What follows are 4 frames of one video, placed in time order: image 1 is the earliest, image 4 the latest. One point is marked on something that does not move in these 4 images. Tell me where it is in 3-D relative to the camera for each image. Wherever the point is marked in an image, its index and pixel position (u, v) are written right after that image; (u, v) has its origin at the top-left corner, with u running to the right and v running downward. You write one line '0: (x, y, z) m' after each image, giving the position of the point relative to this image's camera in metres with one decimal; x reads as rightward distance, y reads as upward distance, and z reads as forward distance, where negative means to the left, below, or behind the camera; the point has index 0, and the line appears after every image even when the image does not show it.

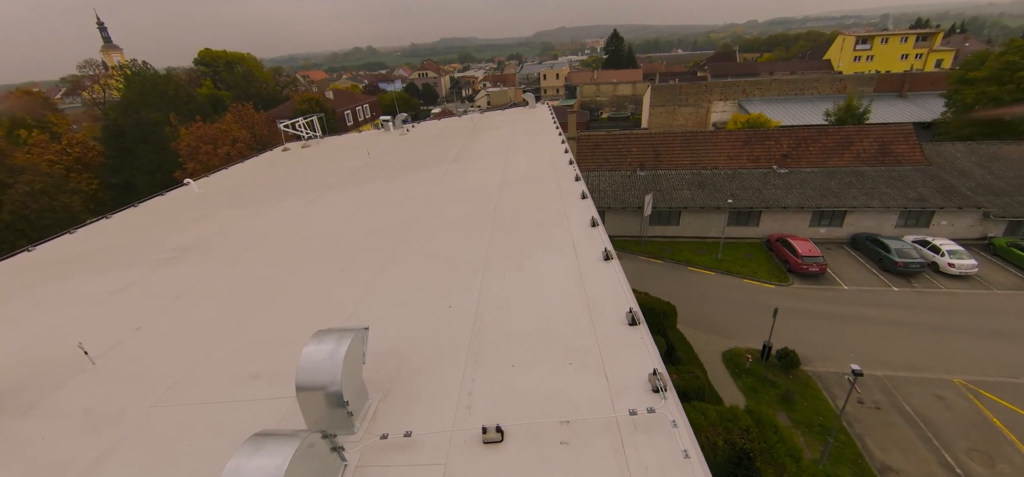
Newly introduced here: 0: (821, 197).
0: (+13.2, +1.8, +16.5) m
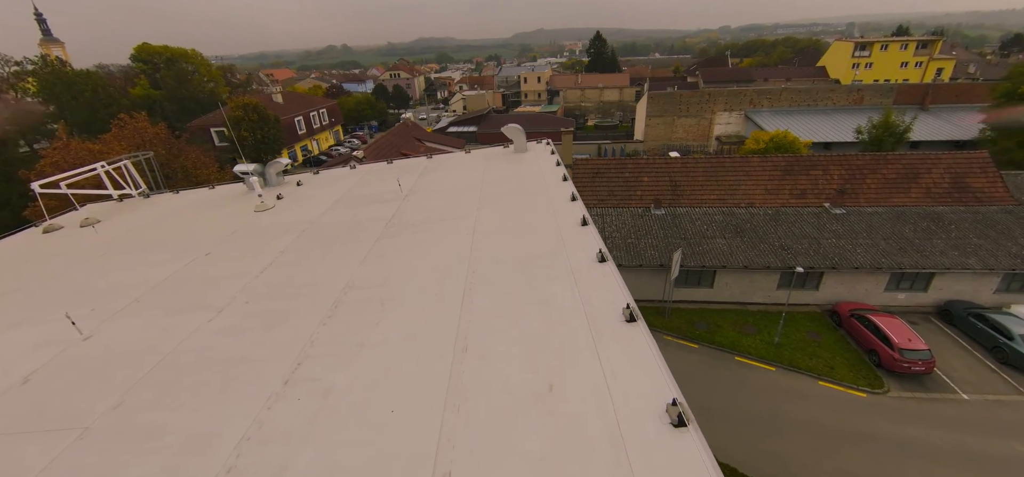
0: (+12.5, -0.4, +12.4) m
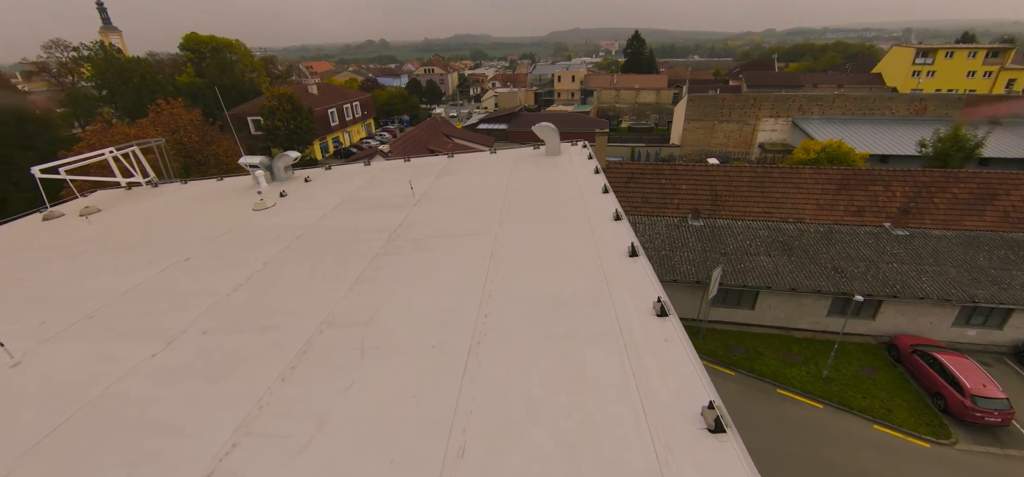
0: (+13.2, -1.3, +10.9) m
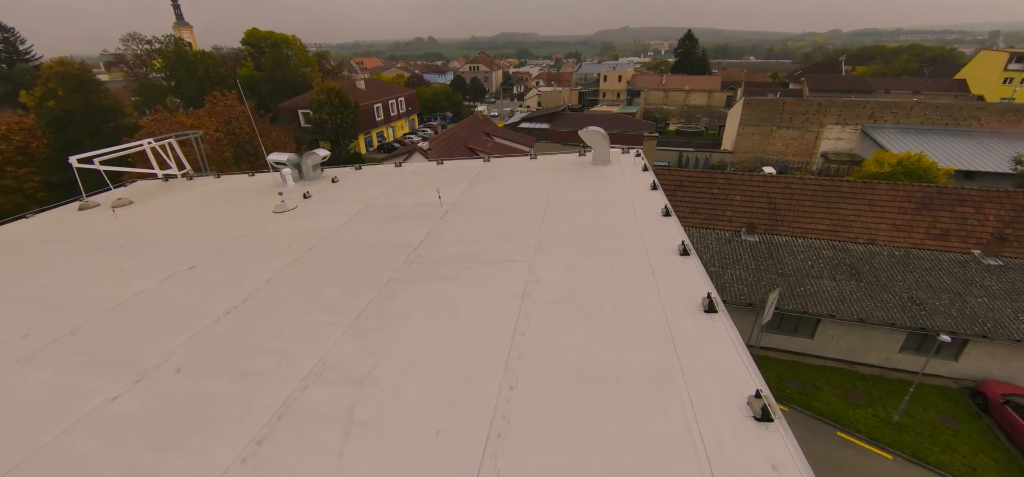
0: (+14.0, -2.2, +9.2) m
